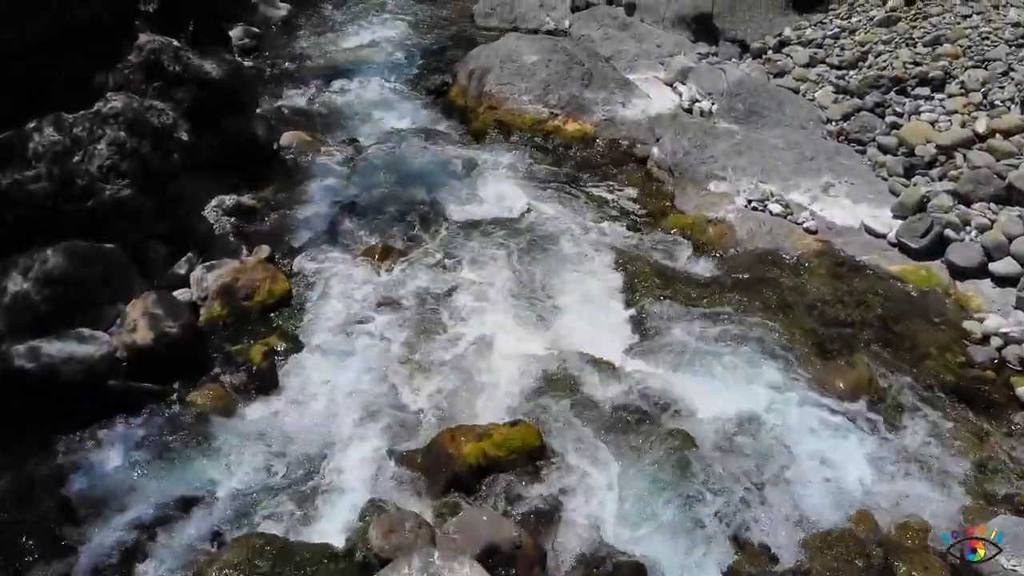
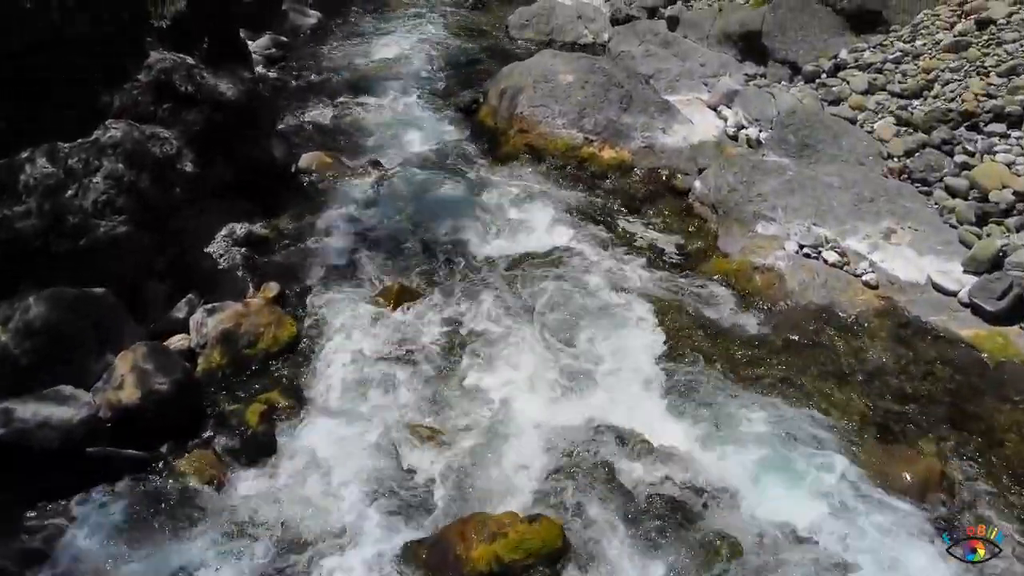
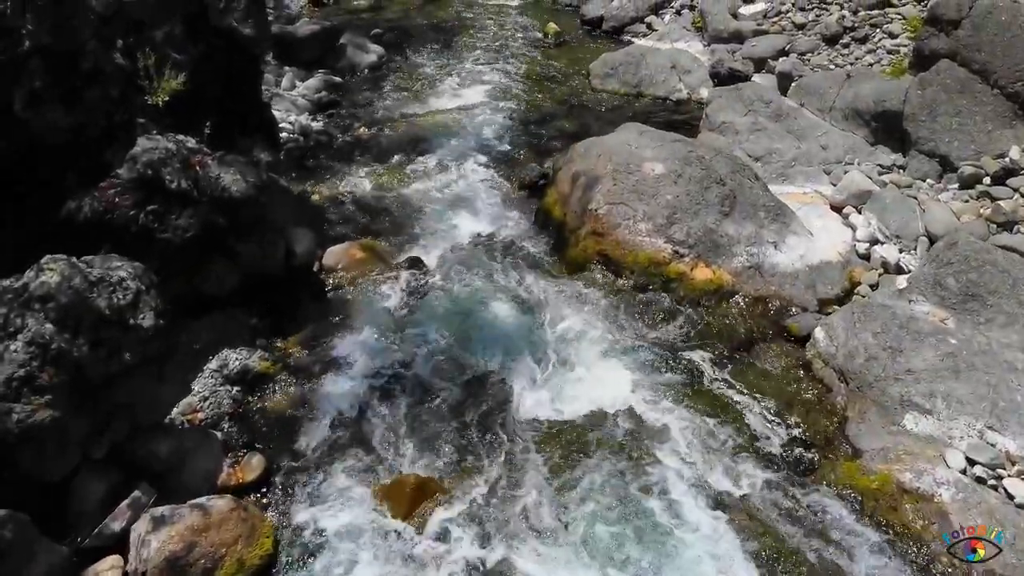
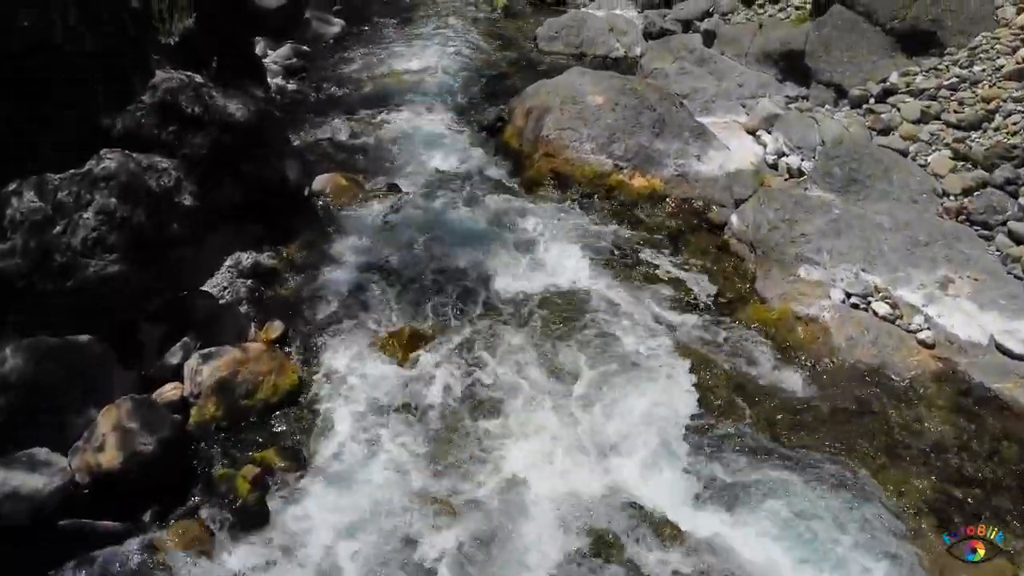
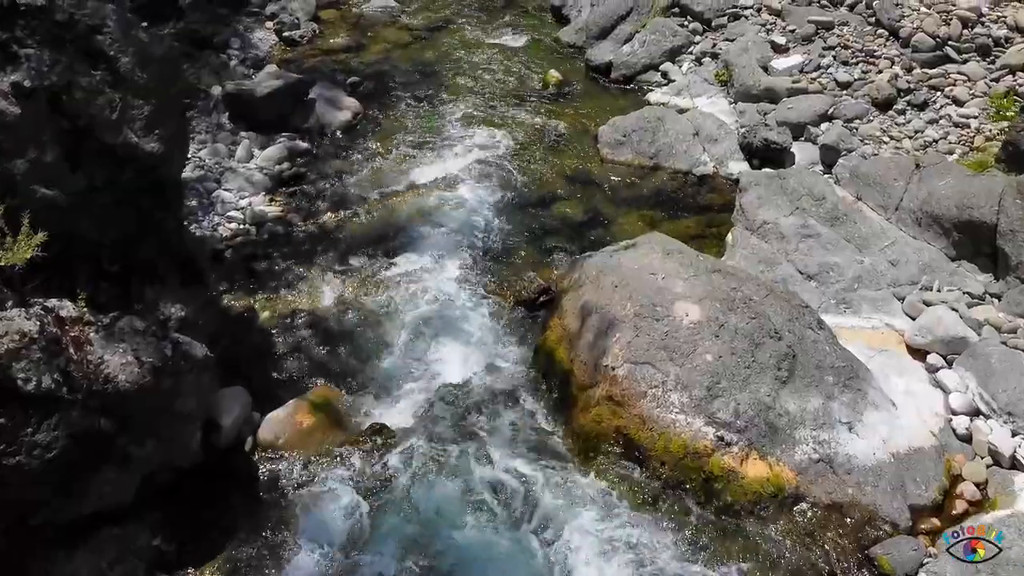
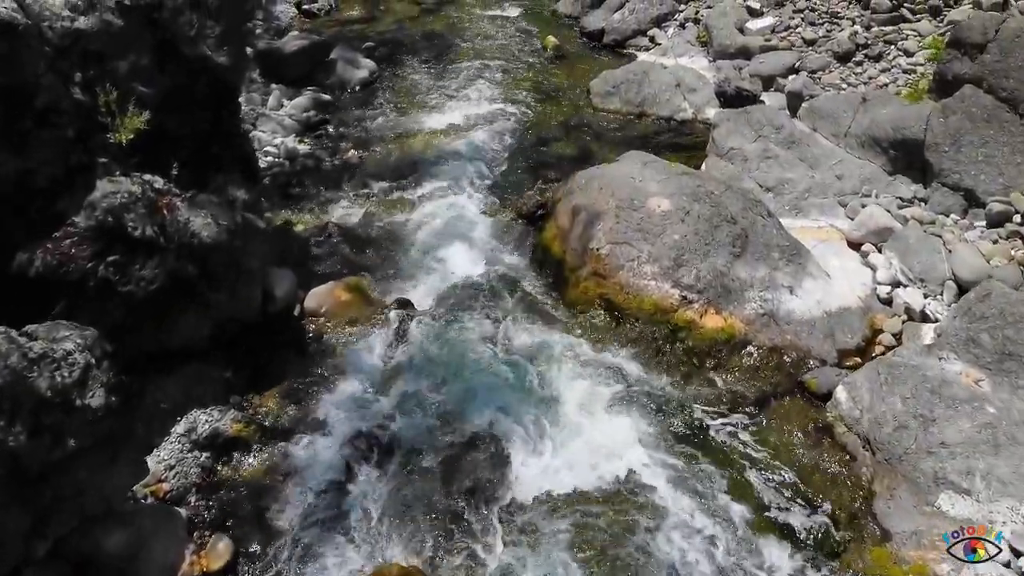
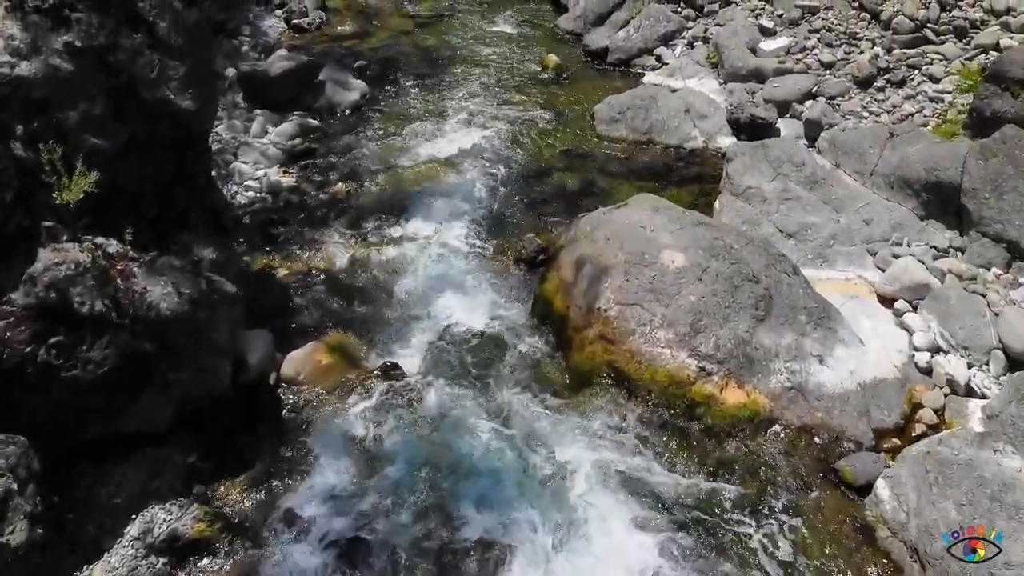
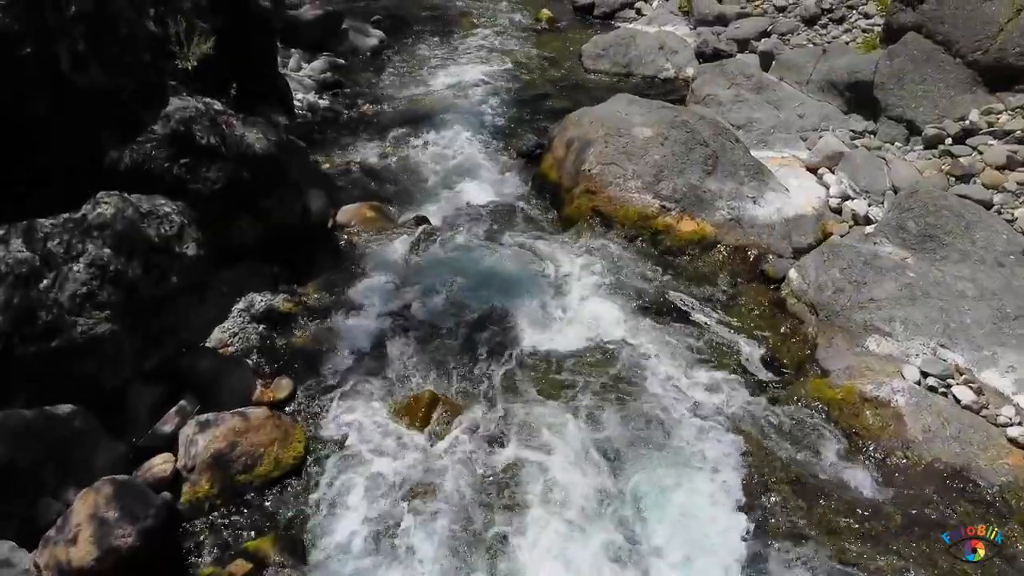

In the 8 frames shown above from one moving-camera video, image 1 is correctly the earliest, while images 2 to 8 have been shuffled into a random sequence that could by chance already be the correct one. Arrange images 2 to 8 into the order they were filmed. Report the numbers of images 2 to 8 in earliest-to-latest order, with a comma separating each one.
2, 4, 8, 3, 6, 7, 5
